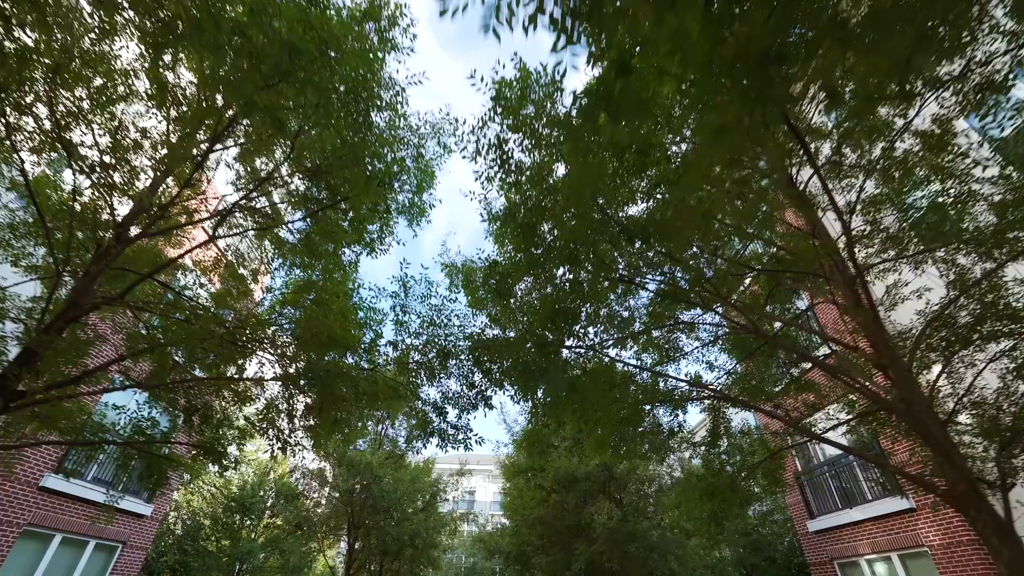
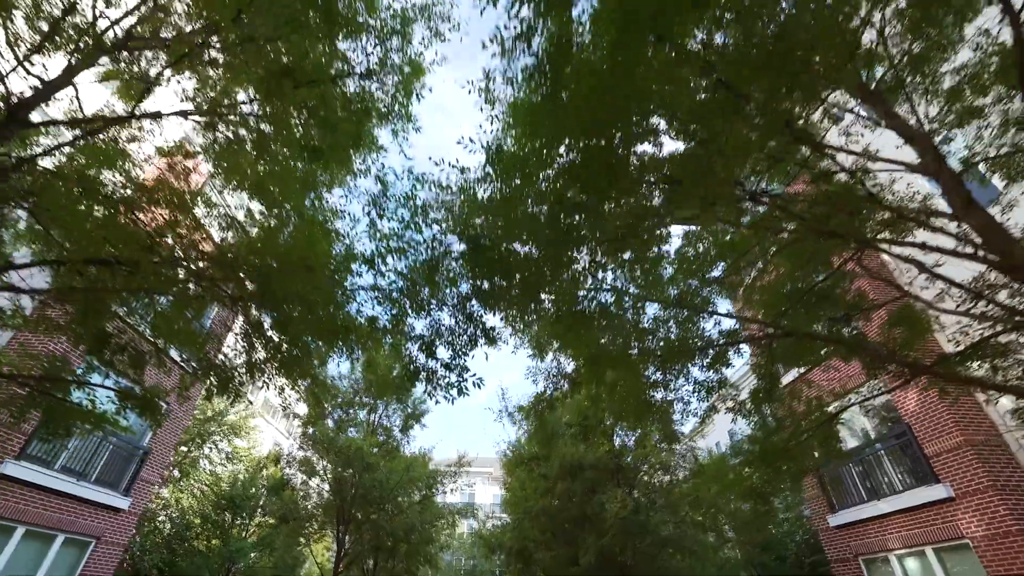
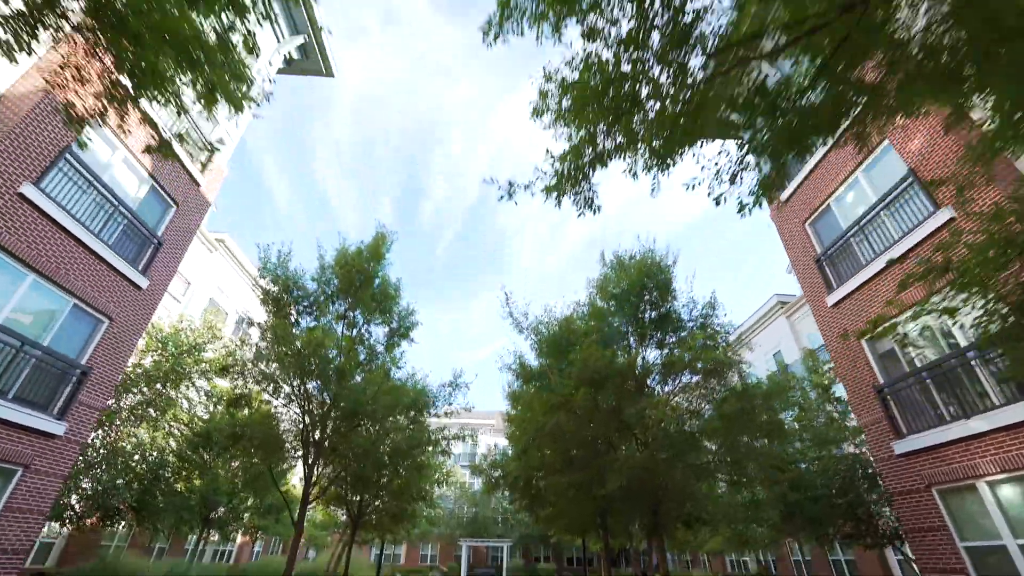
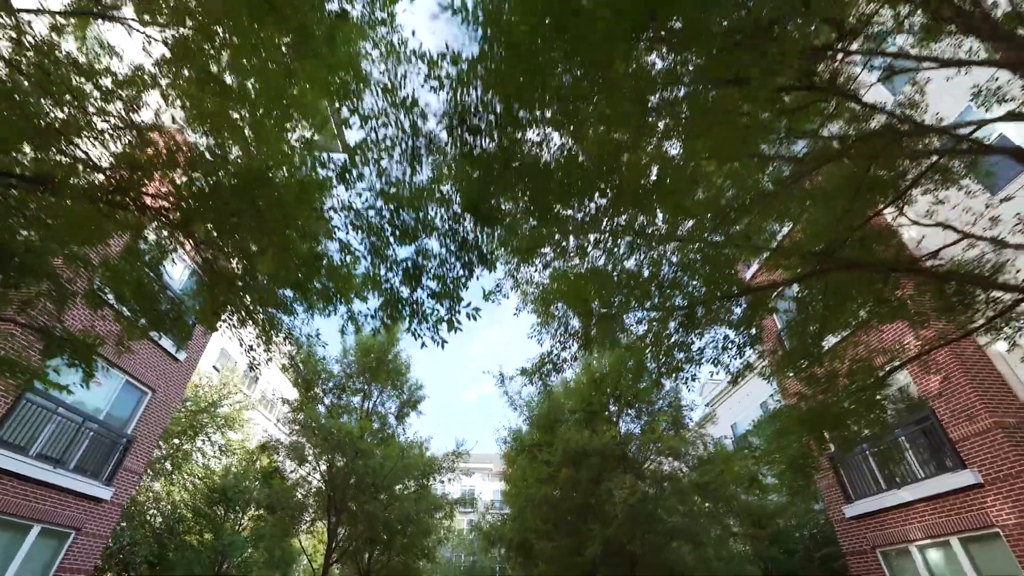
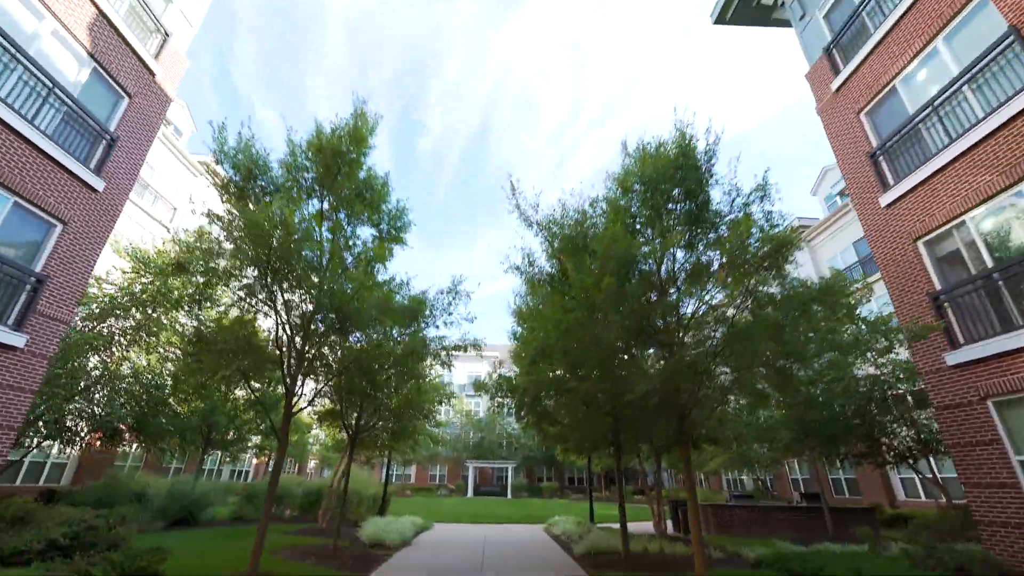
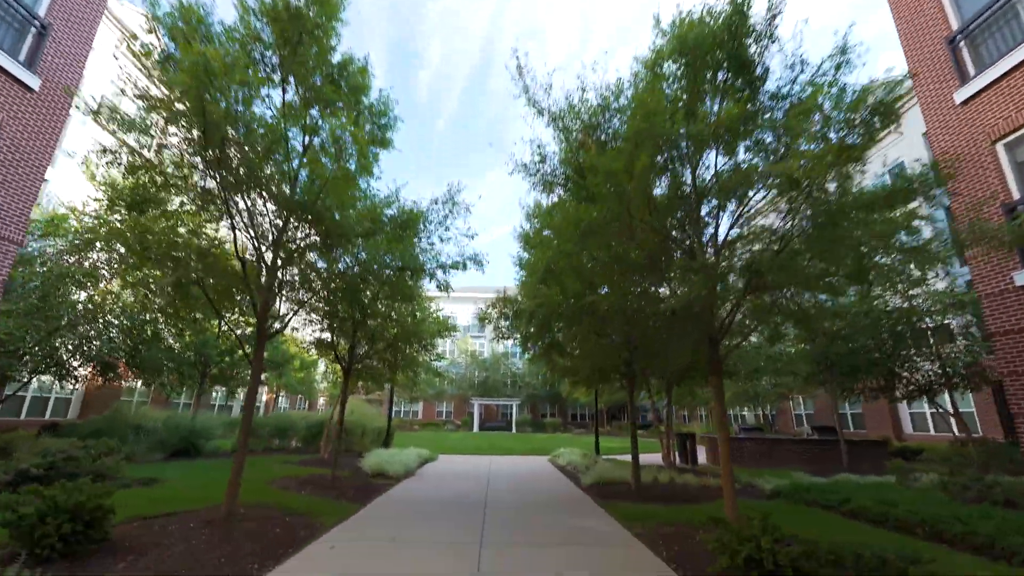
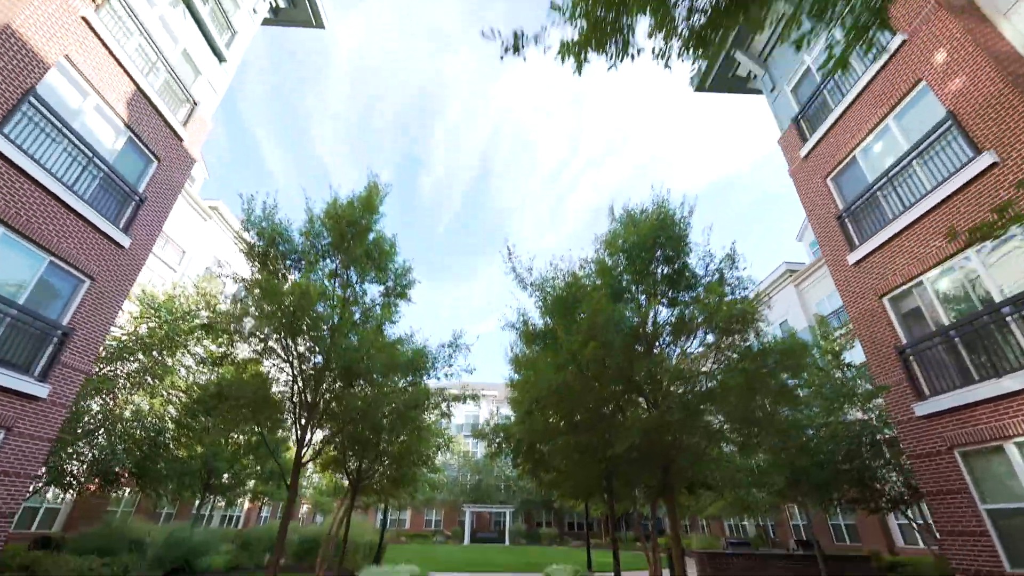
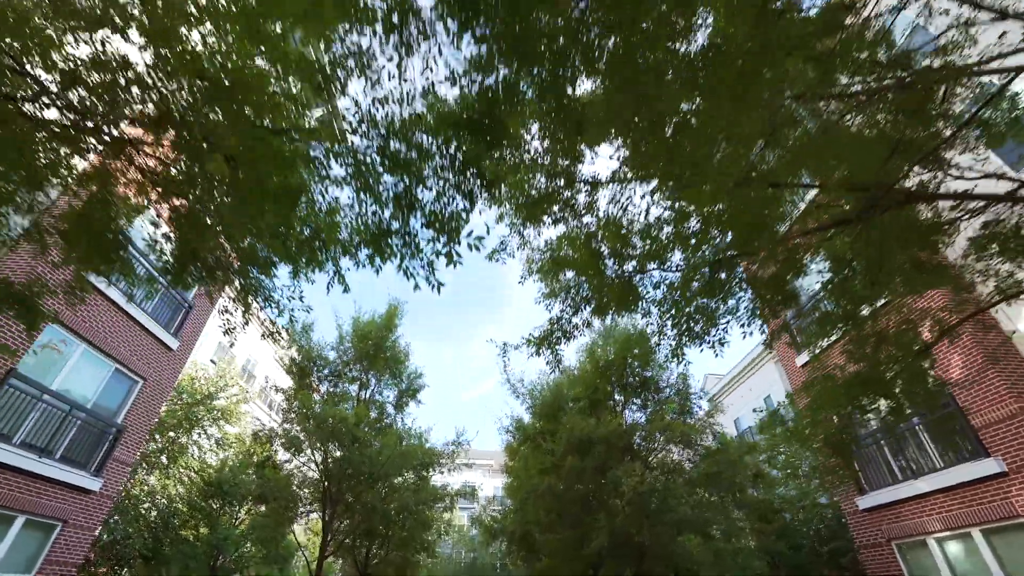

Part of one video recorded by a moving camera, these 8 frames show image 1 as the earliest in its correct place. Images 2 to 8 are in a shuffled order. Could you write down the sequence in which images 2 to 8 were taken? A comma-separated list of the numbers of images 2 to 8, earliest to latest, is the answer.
2, 4, 8, 3, 7, 5, 6
